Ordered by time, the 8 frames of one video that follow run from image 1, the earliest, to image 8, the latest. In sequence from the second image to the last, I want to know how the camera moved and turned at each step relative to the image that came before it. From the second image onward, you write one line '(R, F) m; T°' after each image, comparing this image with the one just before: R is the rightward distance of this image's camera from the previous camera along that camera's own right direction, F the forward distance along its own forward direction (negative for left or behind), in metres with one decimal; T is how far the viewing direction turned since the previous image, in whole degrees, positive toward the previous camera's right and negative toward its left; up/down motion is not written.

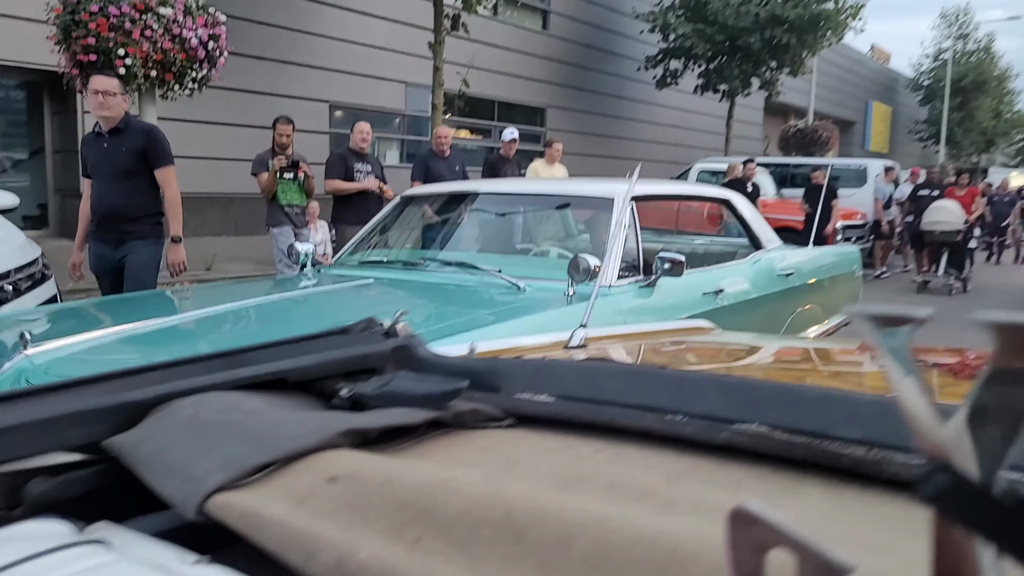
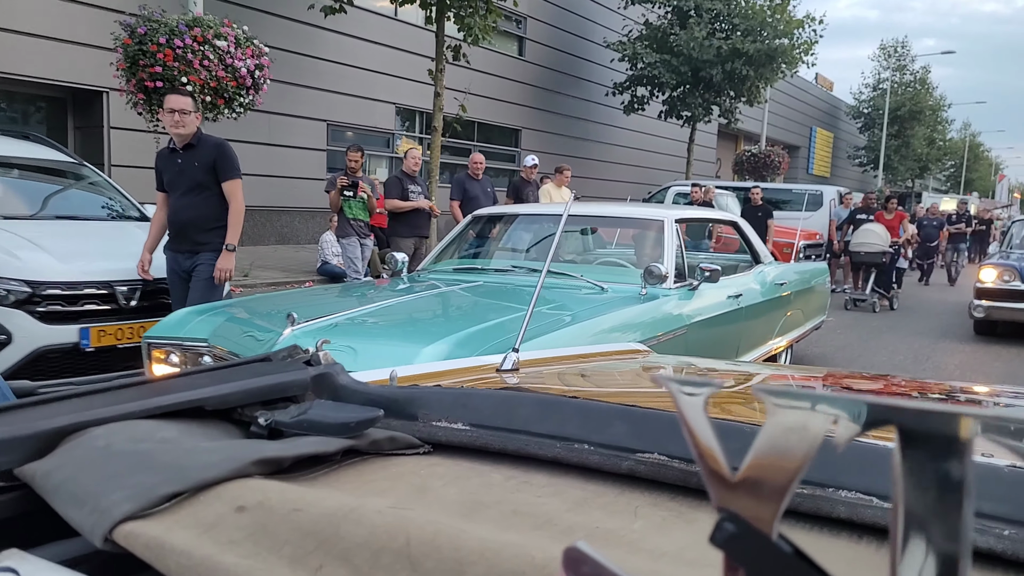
(+0.3, -0.2) m; +3°
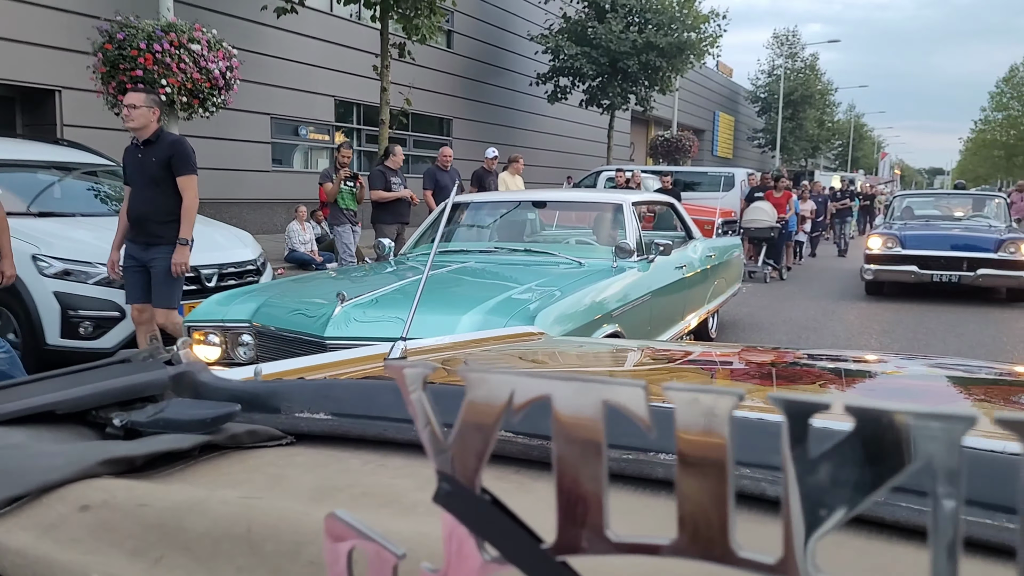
(+0.4, -0.3) m; +6°
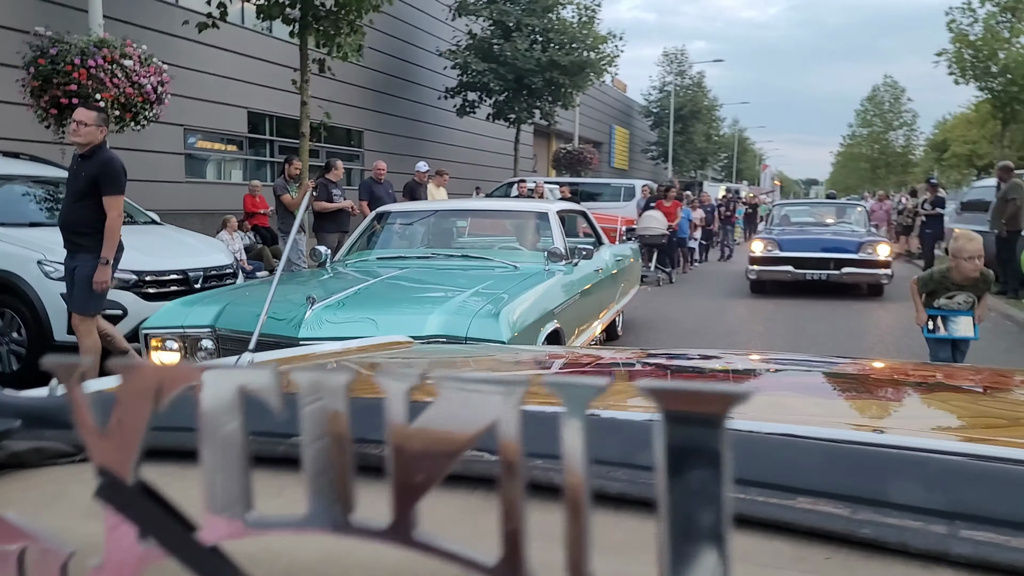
(-0.3, -0.6) m; +7°
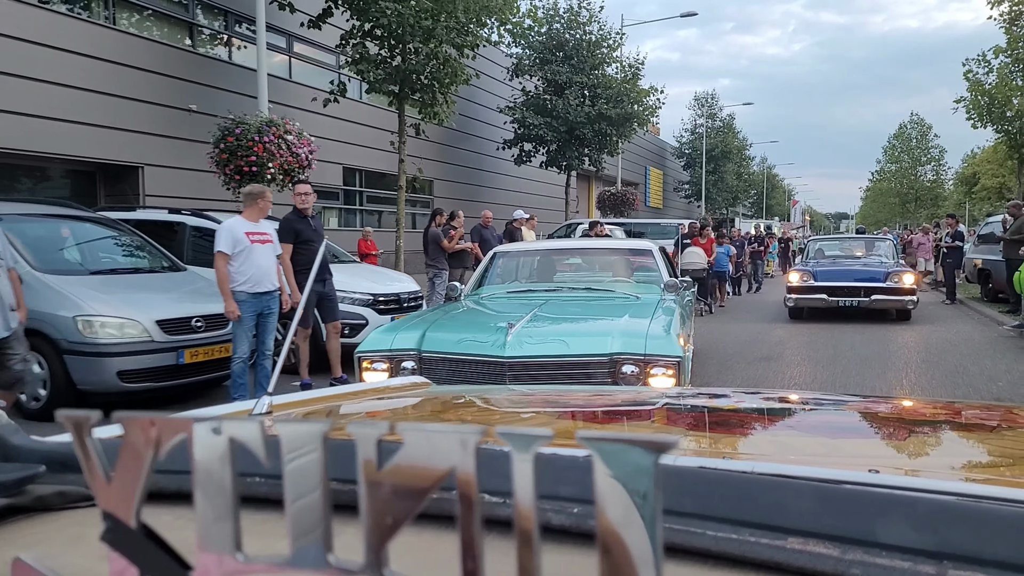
(-0.7, -2.0) m; -2°
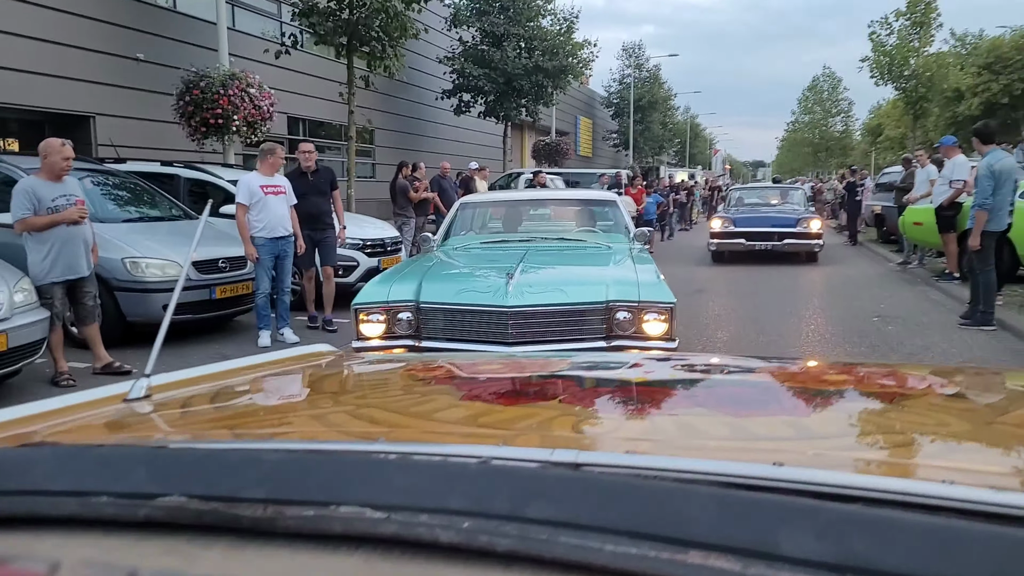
(-0.4, -0.9) m; +5°
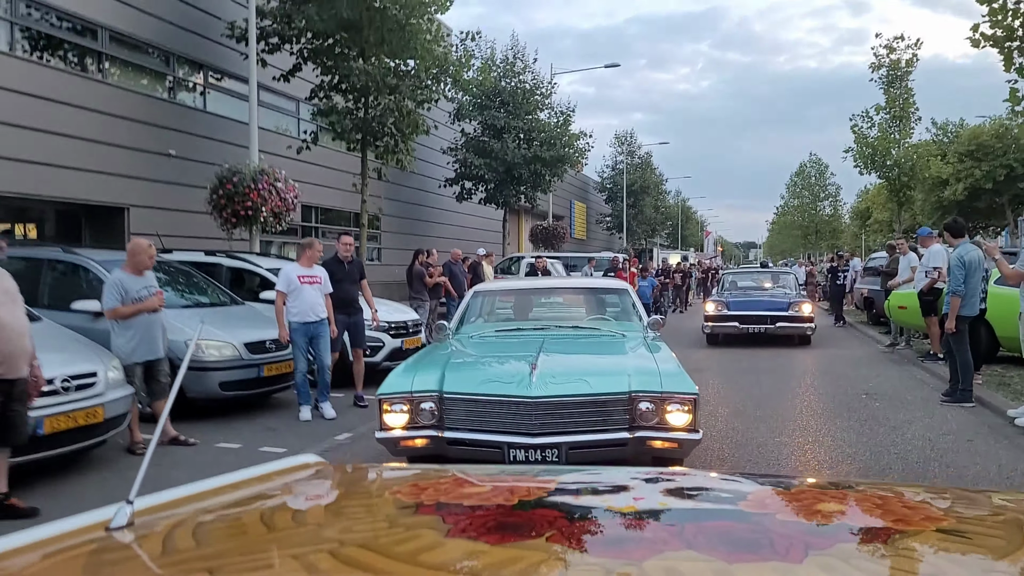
(-0.2, -0.6) m; +1°
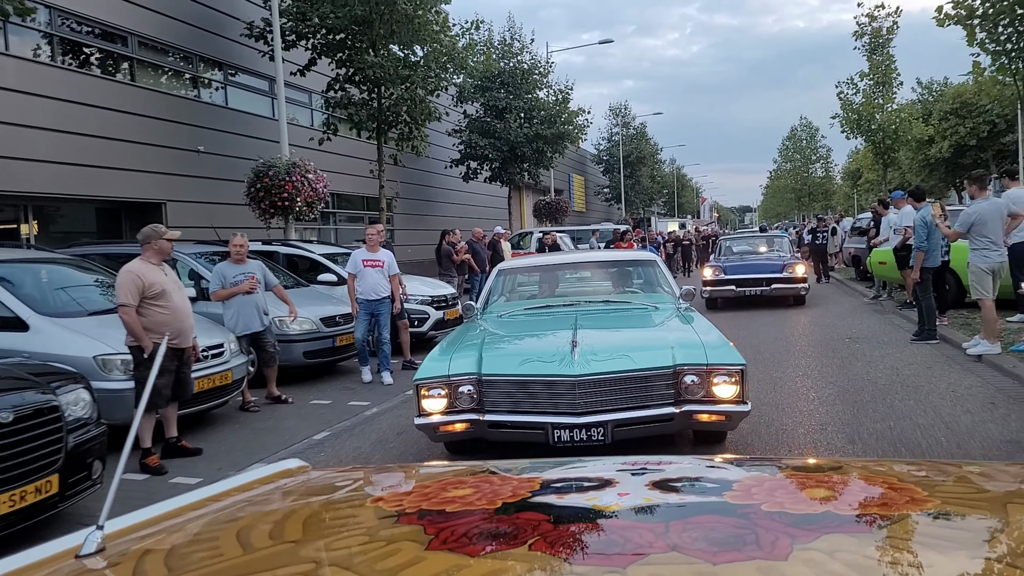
(-0.3, -1.0) m; 0°
